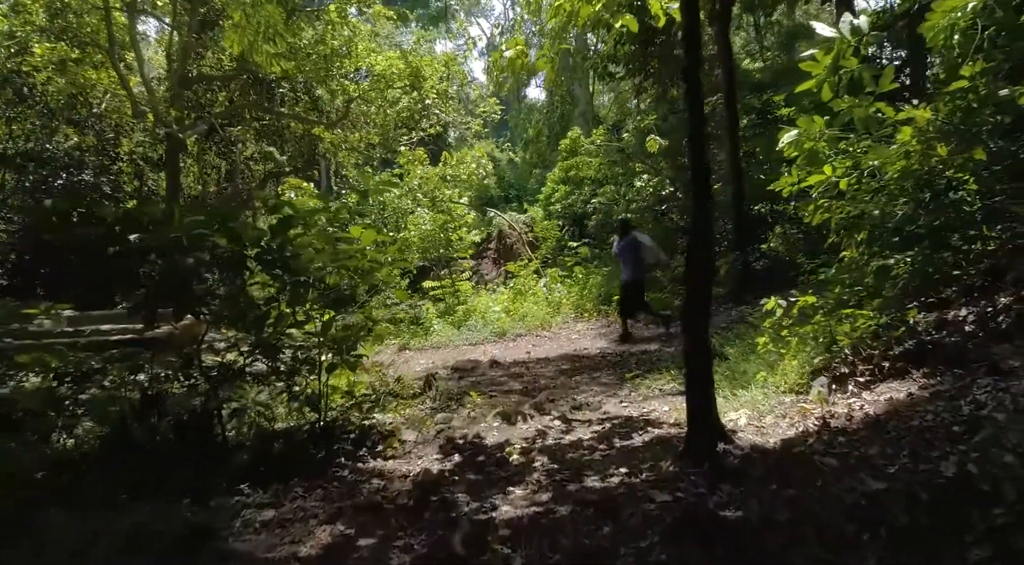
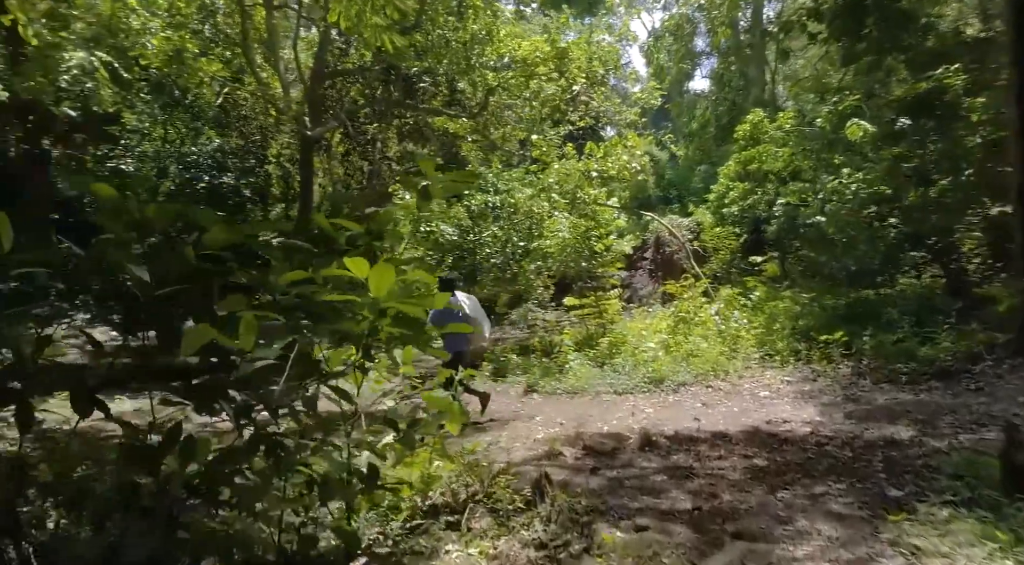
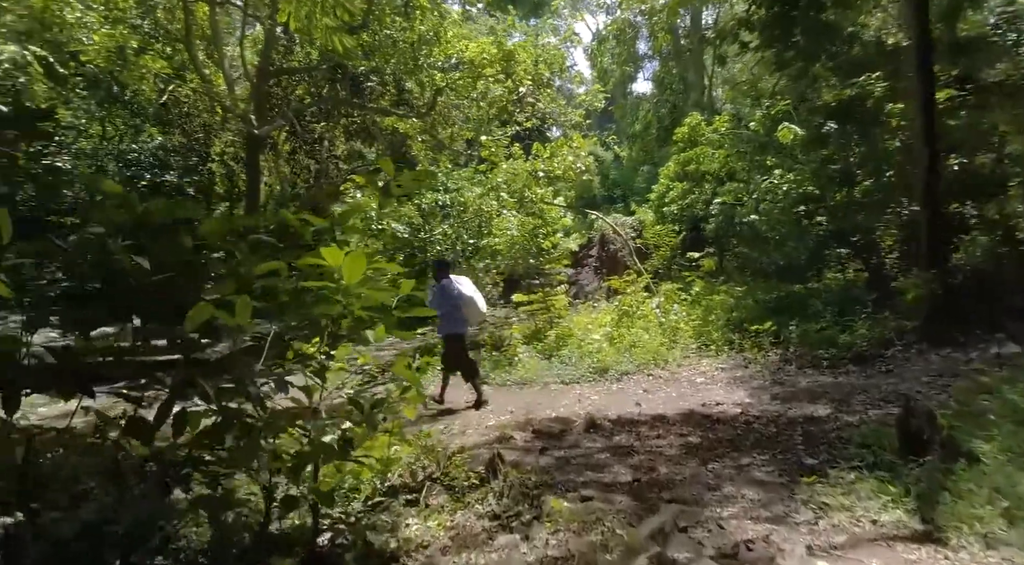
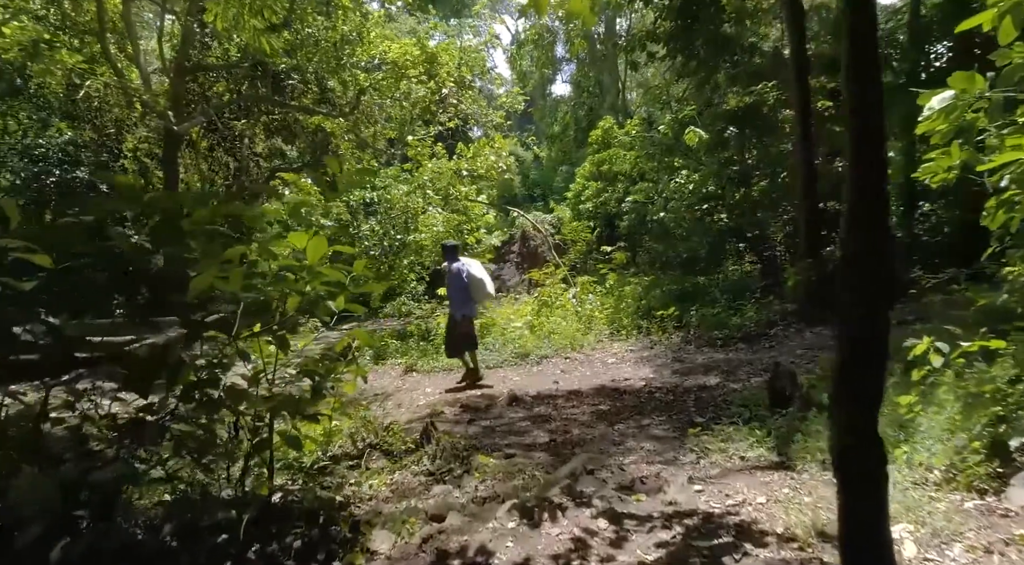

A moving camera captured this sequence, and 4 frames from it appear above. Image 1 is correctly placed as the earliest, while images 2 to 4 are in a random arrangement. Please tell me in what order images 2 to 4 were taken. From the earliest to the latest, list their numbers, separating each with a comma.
4, 3, 2
